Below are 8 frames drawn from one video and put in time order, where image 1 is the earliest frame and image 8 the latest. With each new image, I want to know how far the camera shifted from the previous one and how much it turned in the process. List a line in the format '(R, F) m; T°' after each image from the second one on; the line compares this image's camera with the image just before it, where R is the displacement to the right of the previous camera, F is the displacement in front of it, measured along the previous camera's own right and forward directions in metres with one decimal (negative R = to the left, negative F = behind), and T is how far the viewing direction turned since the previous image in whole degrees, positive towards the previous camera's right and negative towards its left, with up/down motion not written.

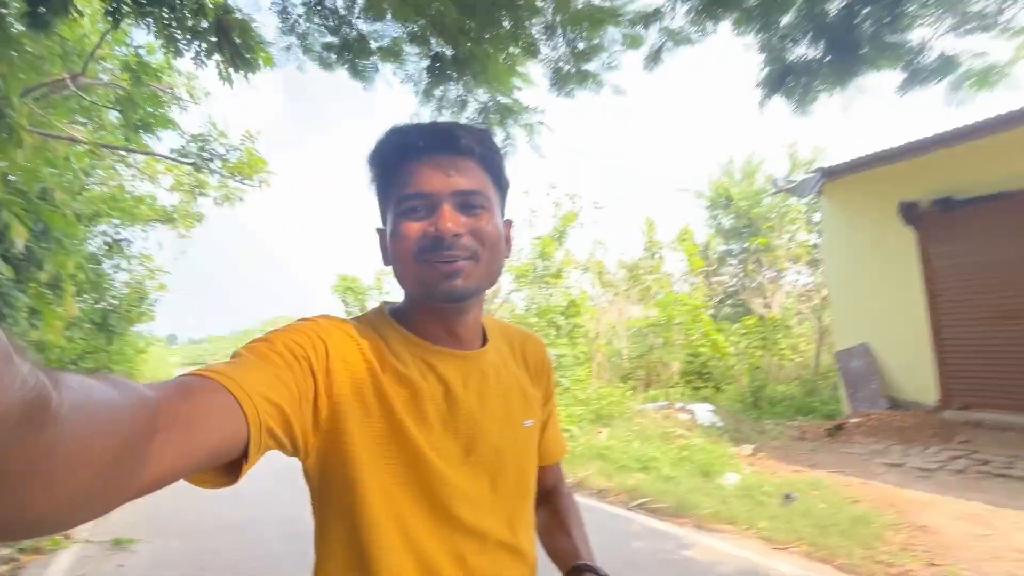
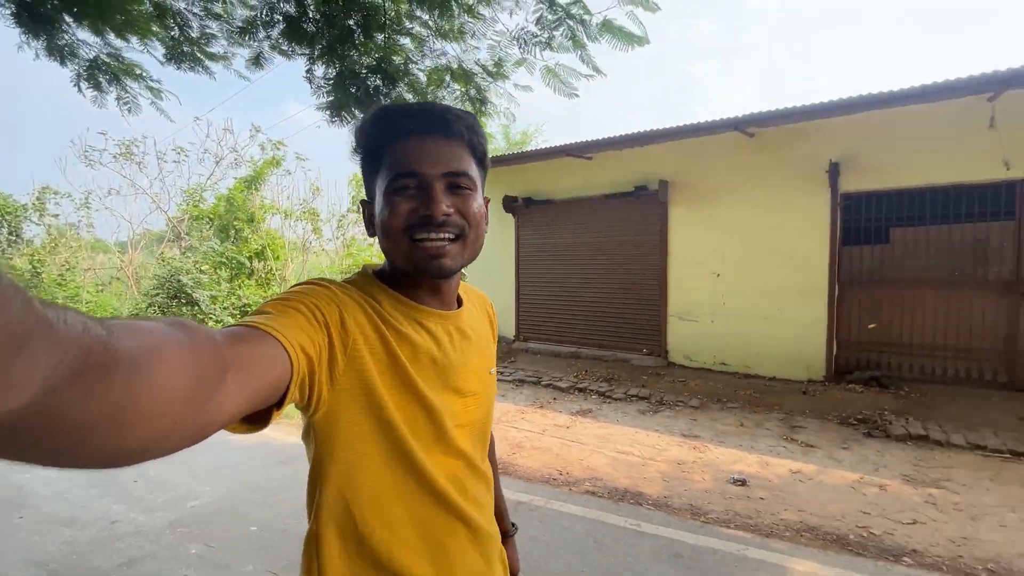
(+1.4, -1.7) m; +26°
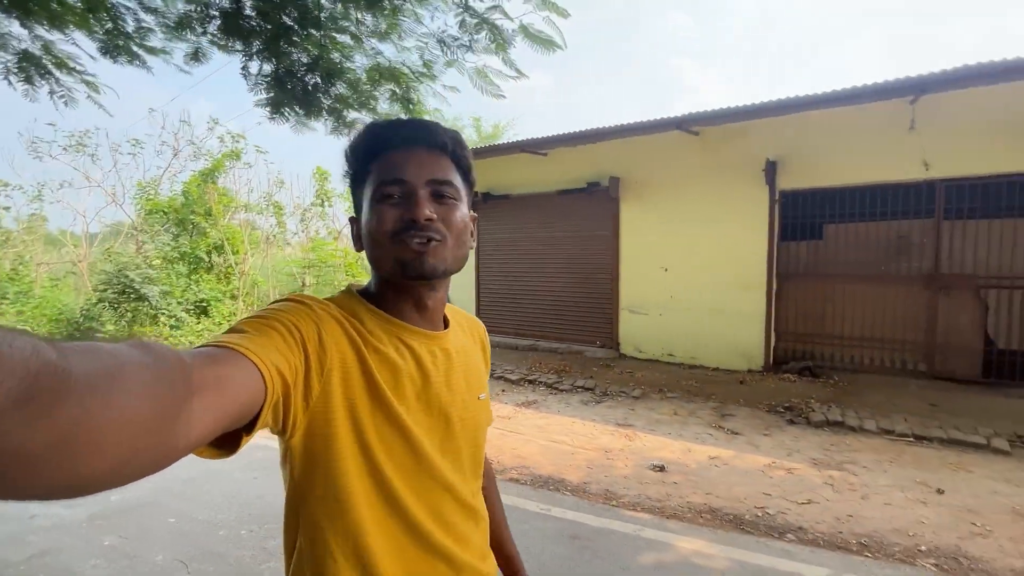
(+0.4, -0.1) m; +2°
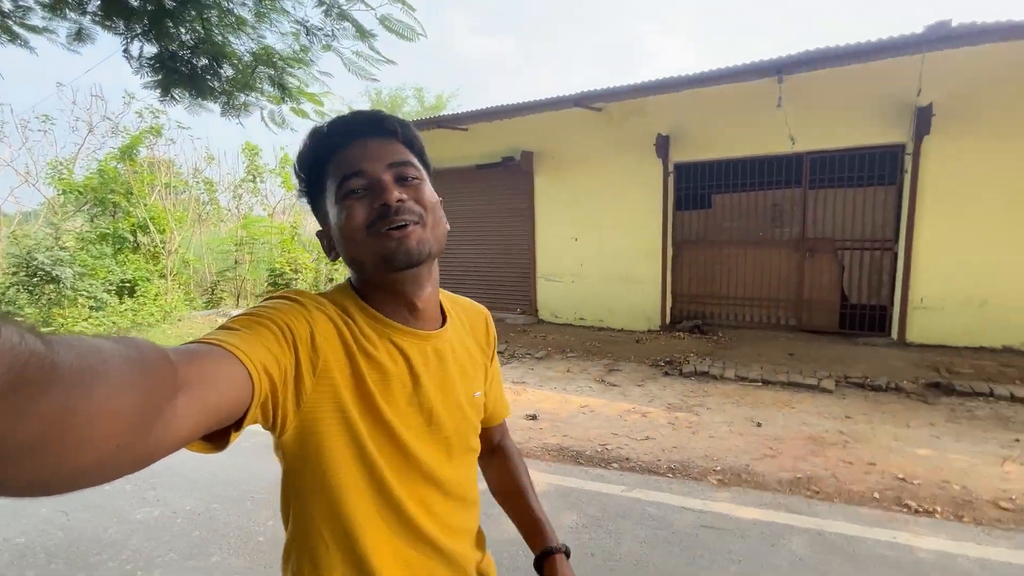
(+0.7, -0.4) m; +4°
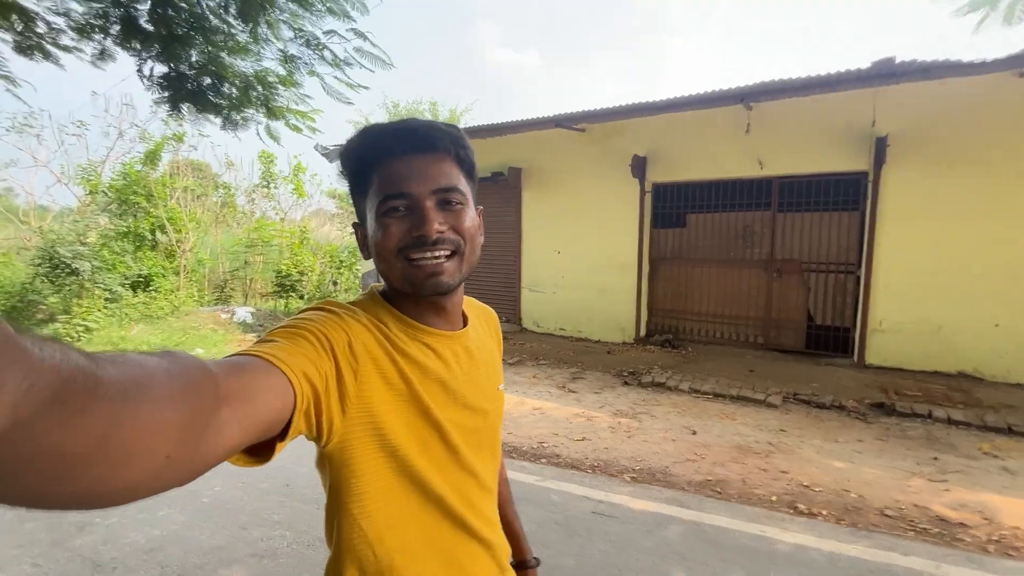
(+0.6, -0.3) m; -2°
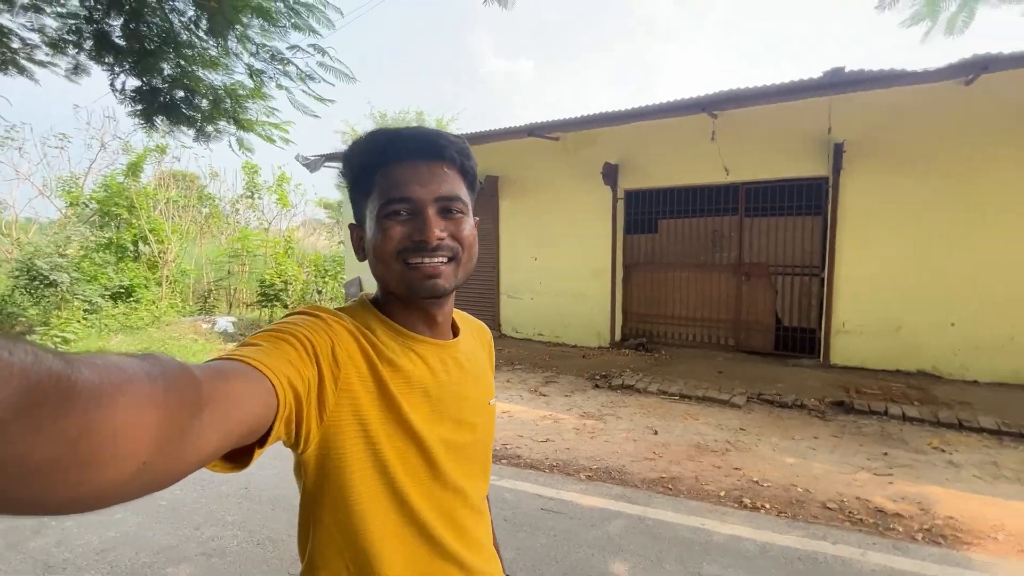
(+0.3, -0.1) m; +1°
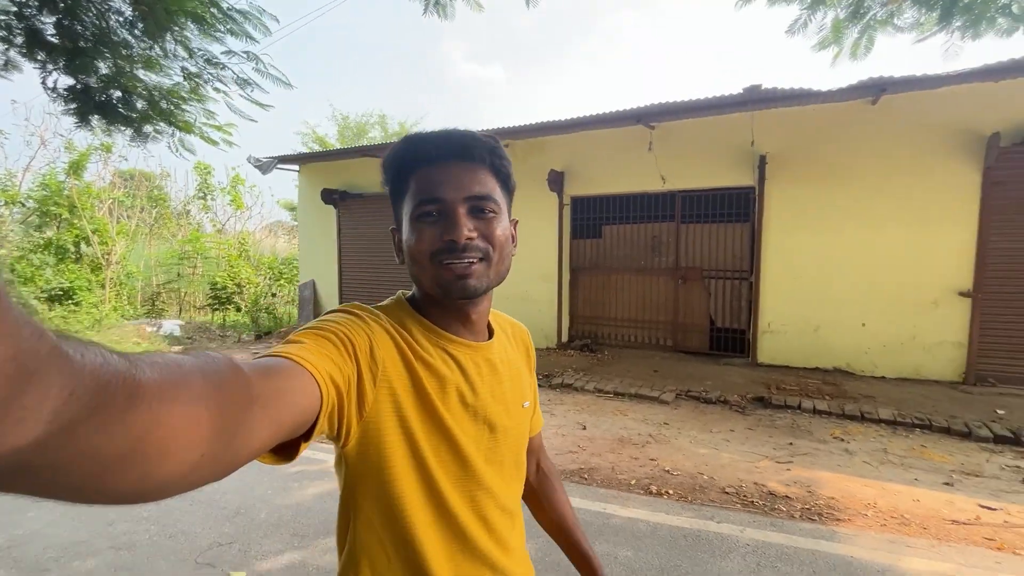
(+0.3, -0.2) m; +3°
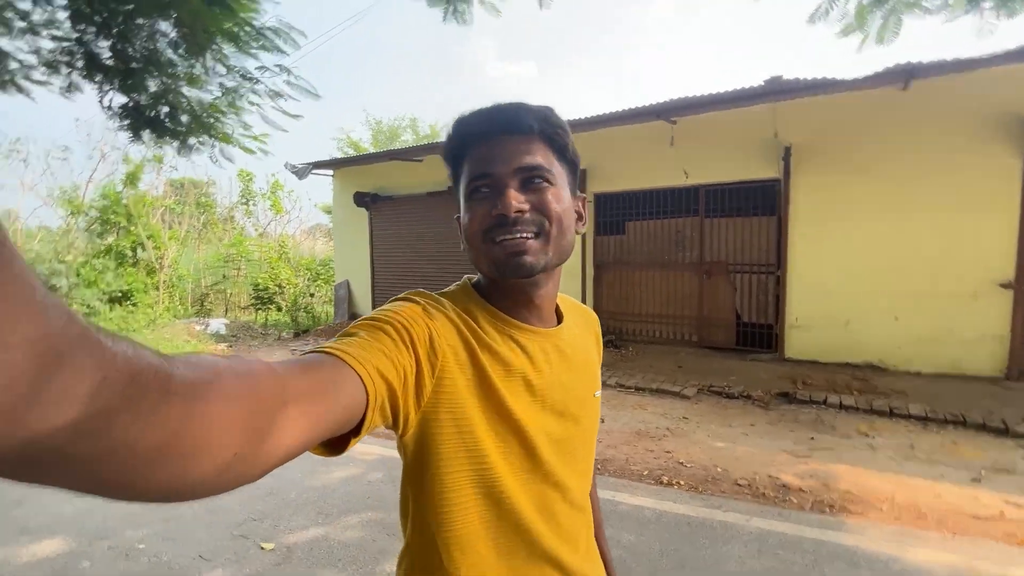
(+0.2, -0.1) m; -4°
